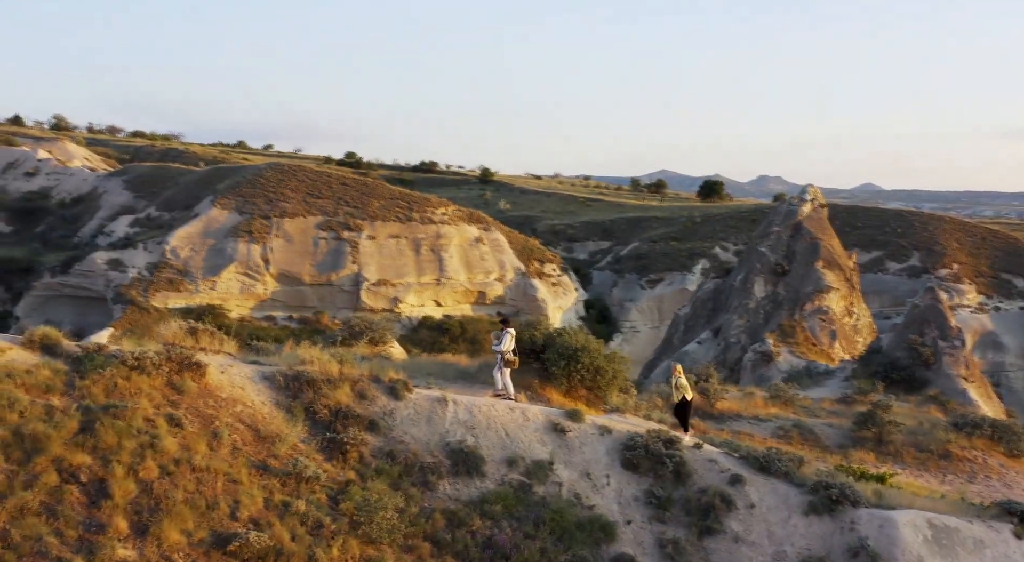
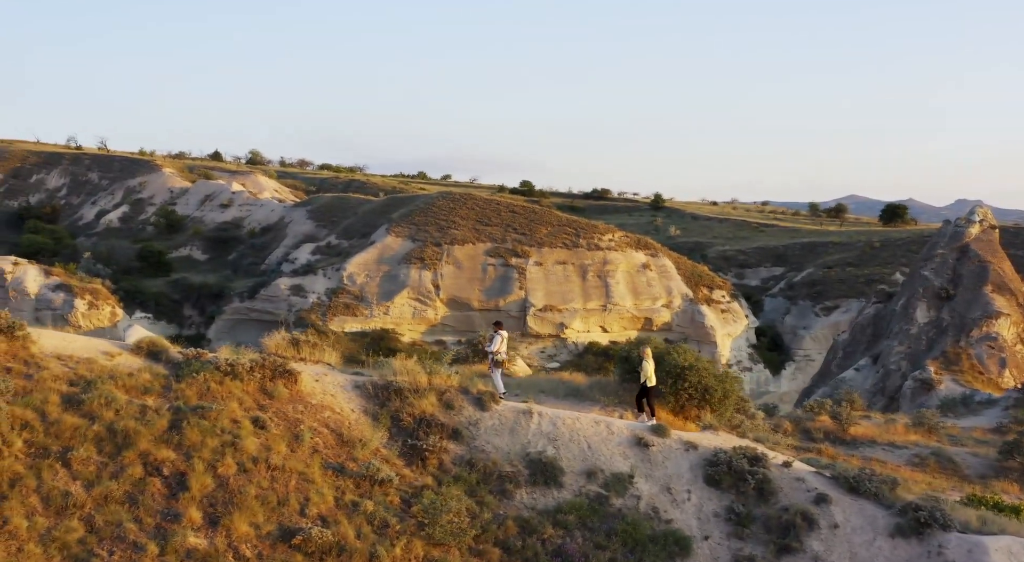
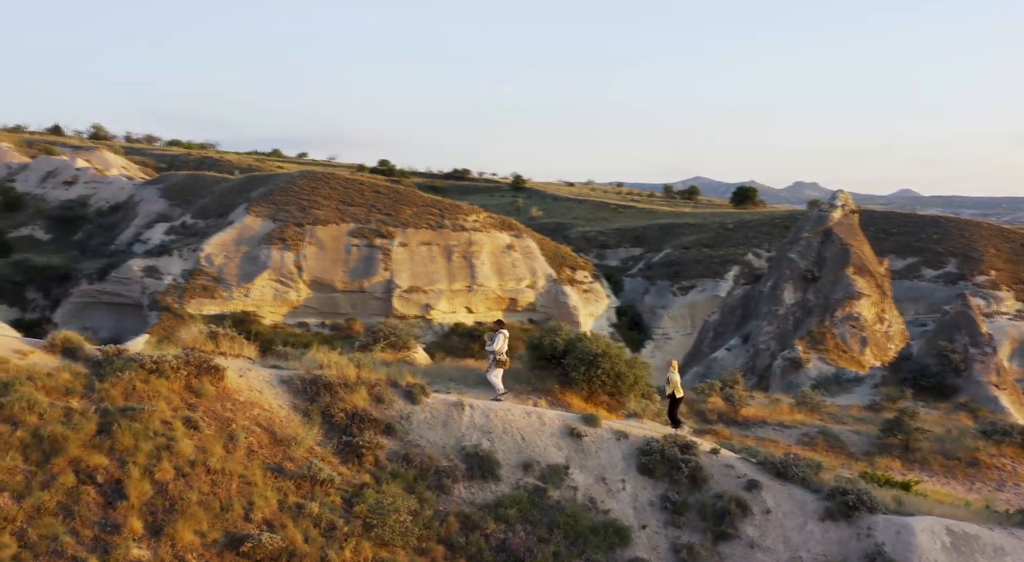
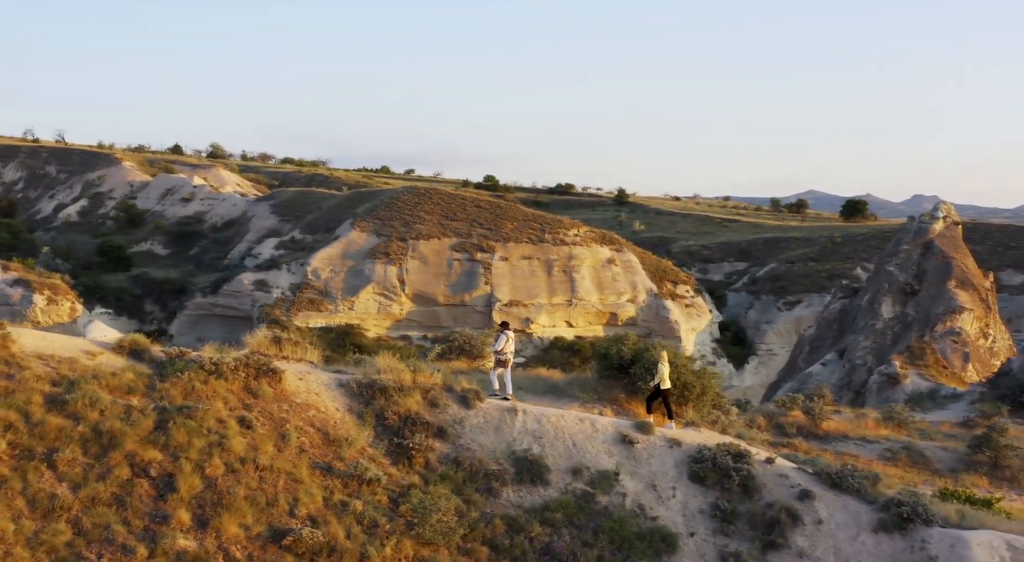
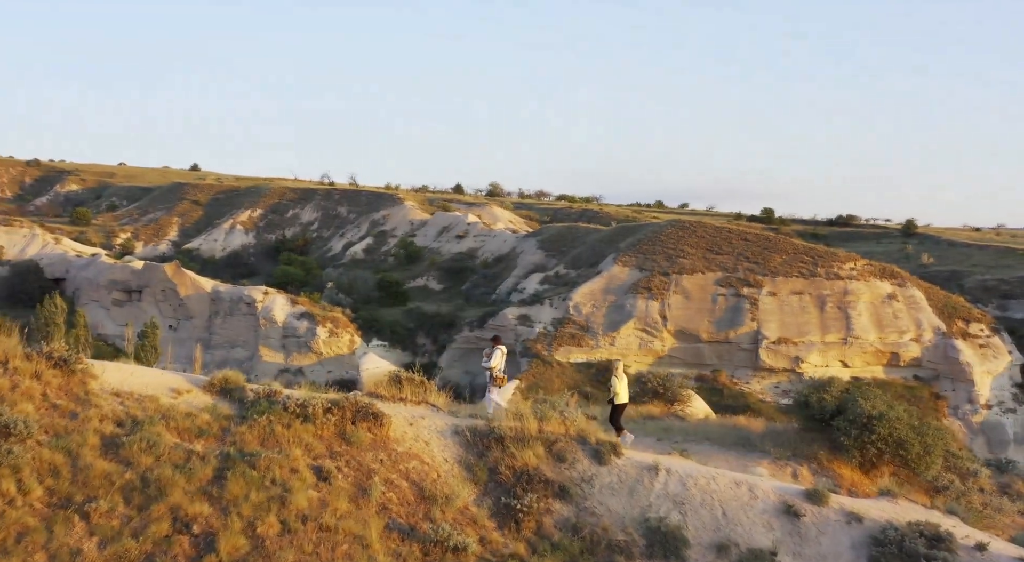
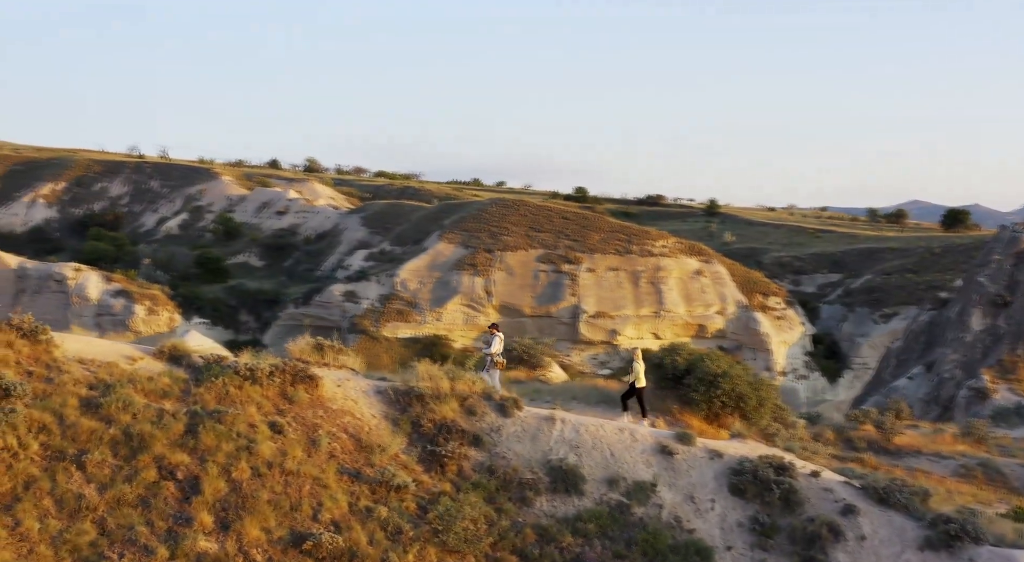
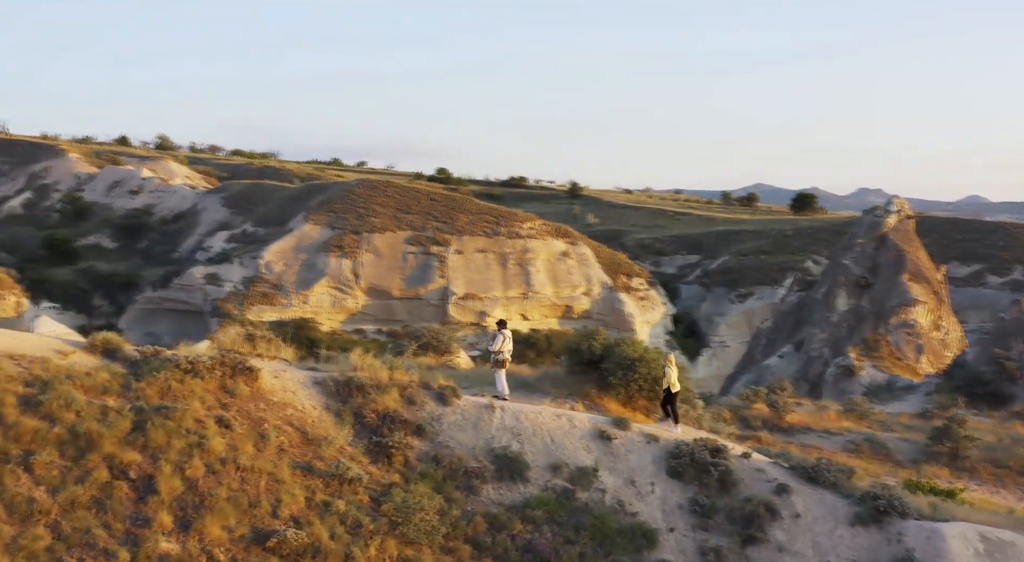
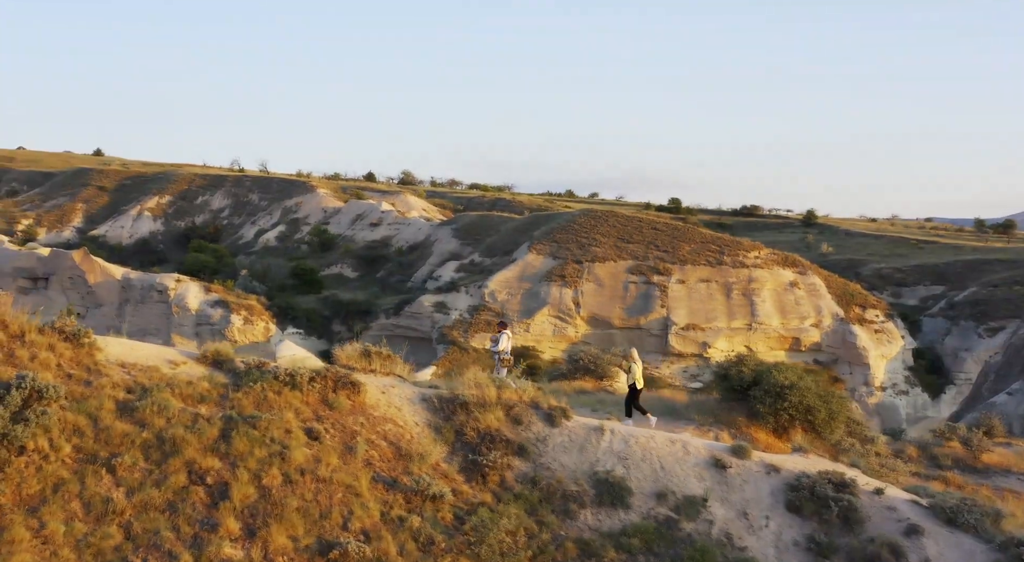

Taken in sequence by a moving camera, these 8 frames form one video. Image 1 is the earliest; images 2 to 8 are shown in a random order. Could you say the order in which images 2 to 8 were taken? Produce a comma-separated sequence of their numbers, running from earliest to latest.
3, 7, 4, 2, 6, 8, 5
